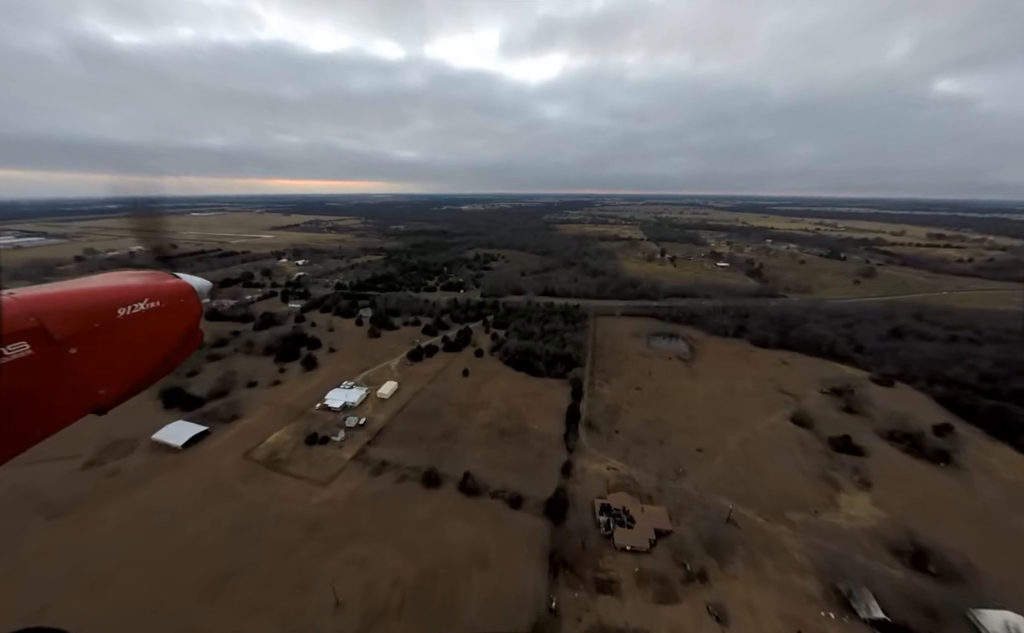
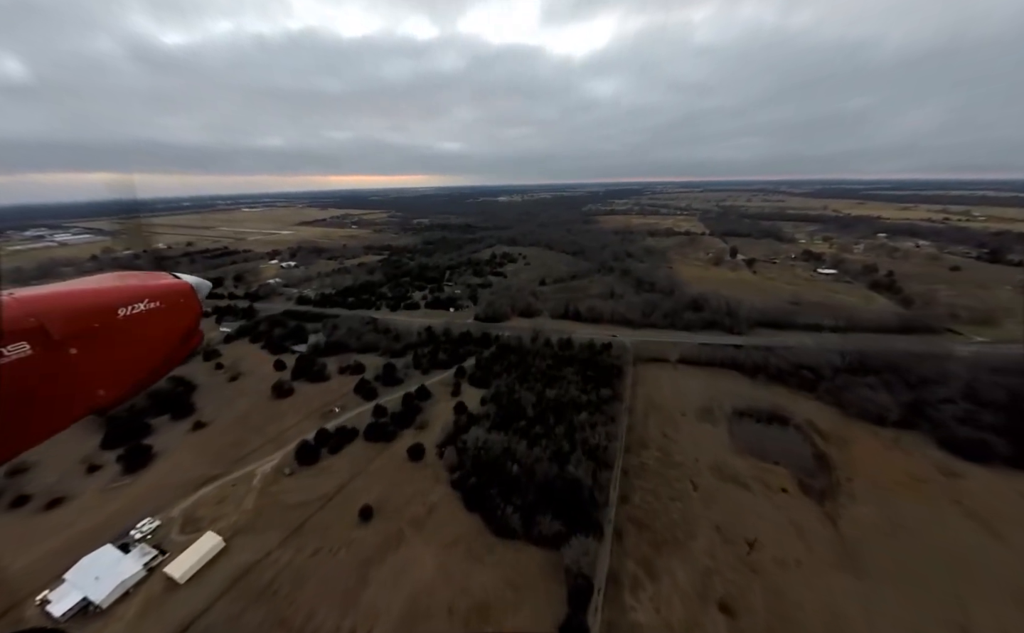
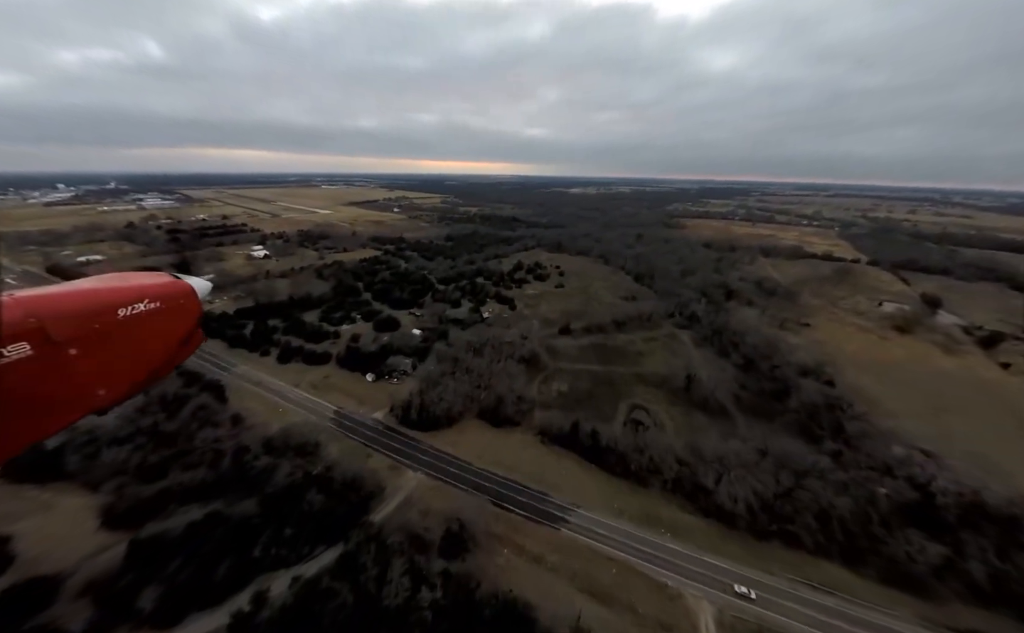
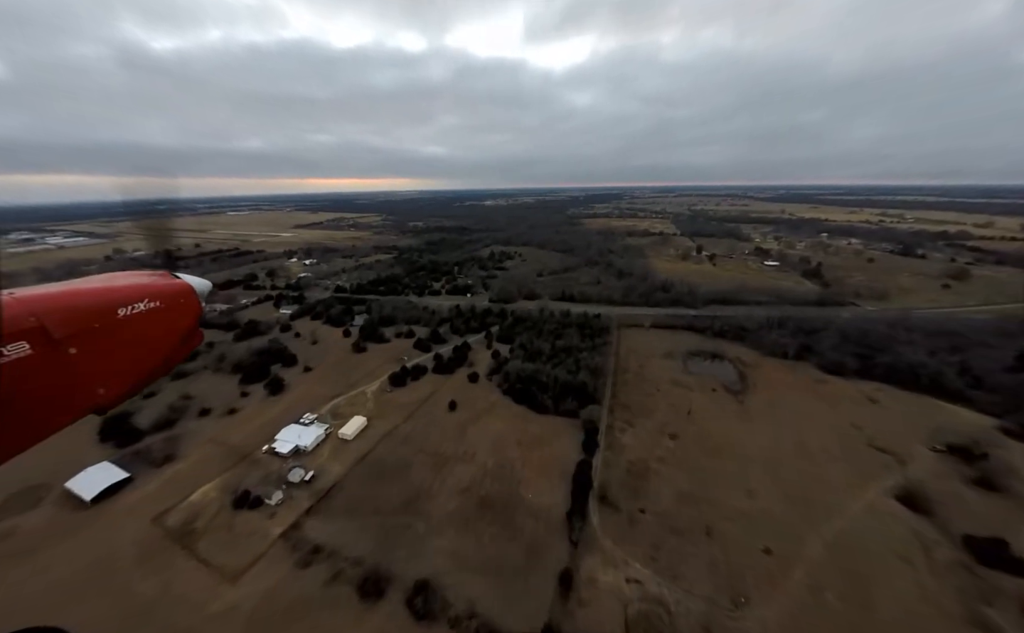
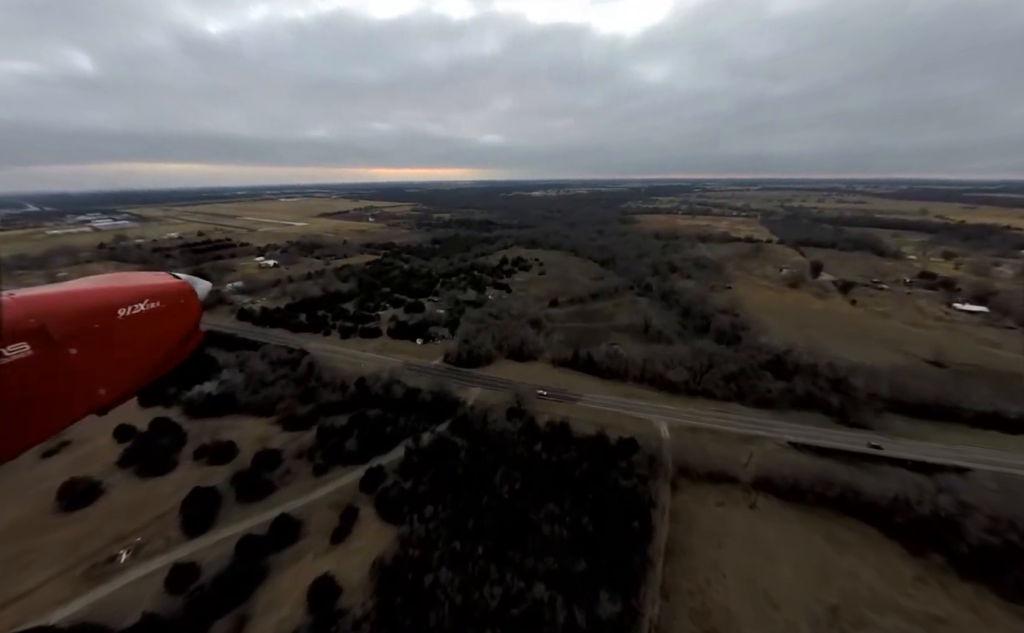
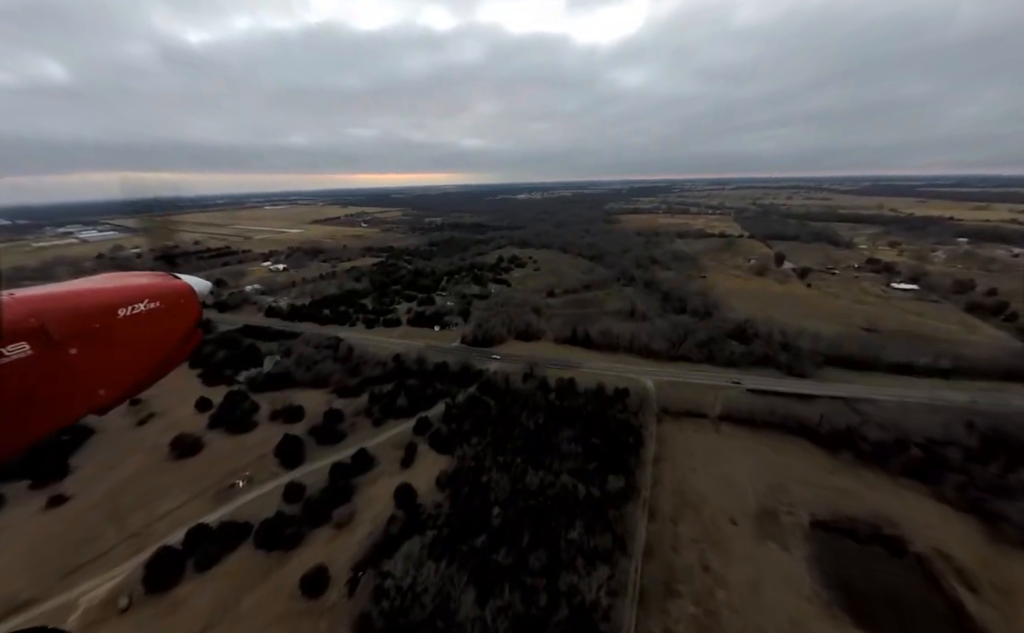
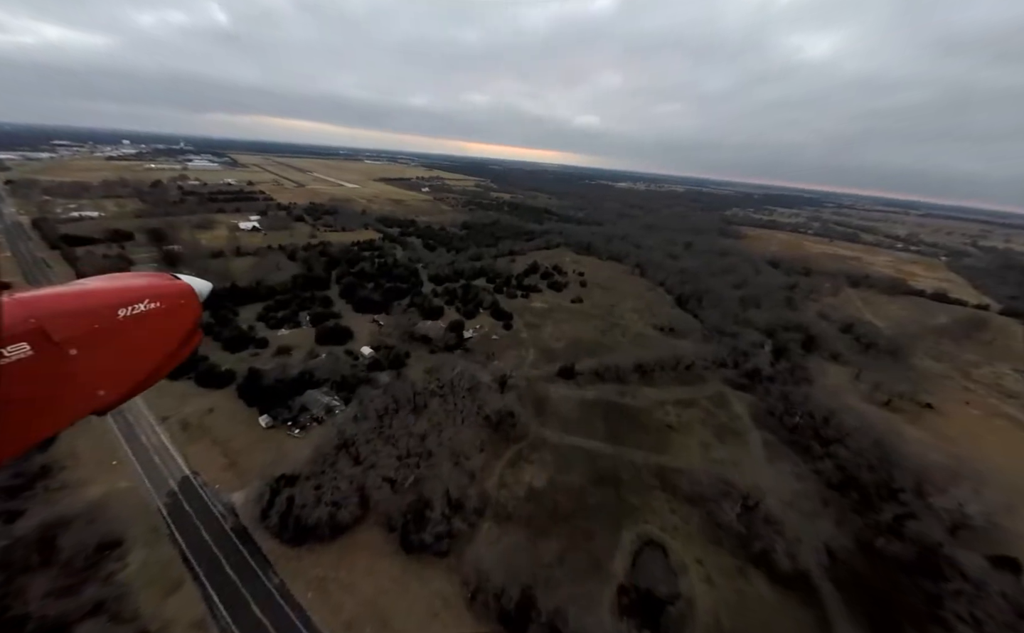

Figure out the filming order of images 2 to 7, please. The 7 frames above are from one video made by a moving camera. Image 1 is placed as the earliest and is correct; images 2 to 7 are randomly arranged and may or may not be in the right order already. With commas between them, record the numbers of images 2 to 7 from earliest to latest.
4, 2, 6, 5, 3, 7
